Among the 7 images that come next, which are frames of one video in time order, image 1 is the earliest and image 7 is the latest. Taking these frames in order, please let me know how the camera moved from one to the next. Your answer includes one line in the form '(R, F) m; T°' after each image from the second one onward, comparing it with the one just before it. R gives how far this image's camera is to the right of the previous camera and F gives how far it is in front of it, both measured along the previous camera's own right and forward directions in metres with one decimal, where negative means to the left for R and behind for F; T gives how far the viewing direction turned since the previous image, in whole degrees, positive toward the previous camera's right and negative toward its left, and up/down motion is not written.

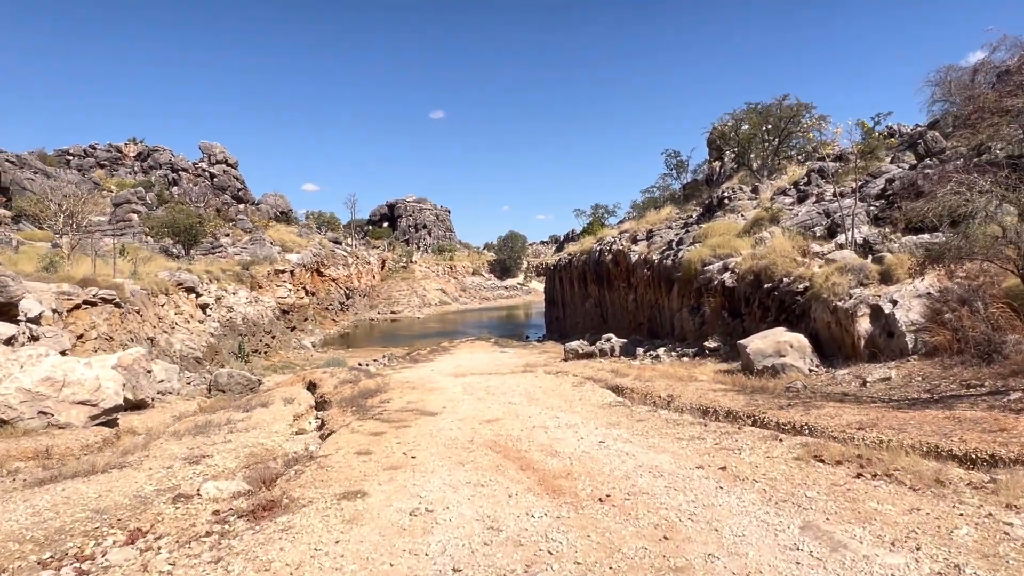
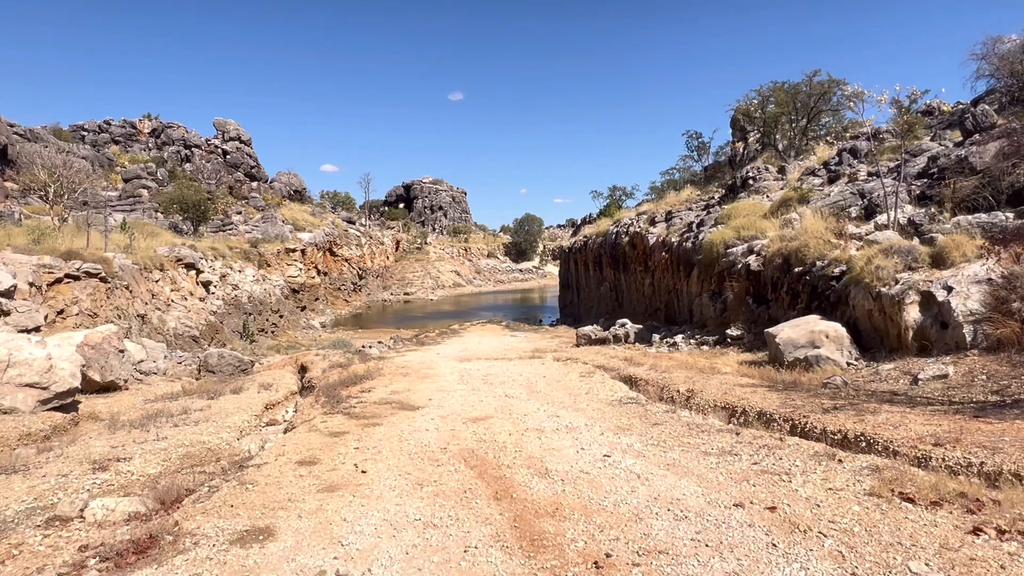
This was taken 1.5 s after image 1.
(+0.3, +1.3) m; -1°
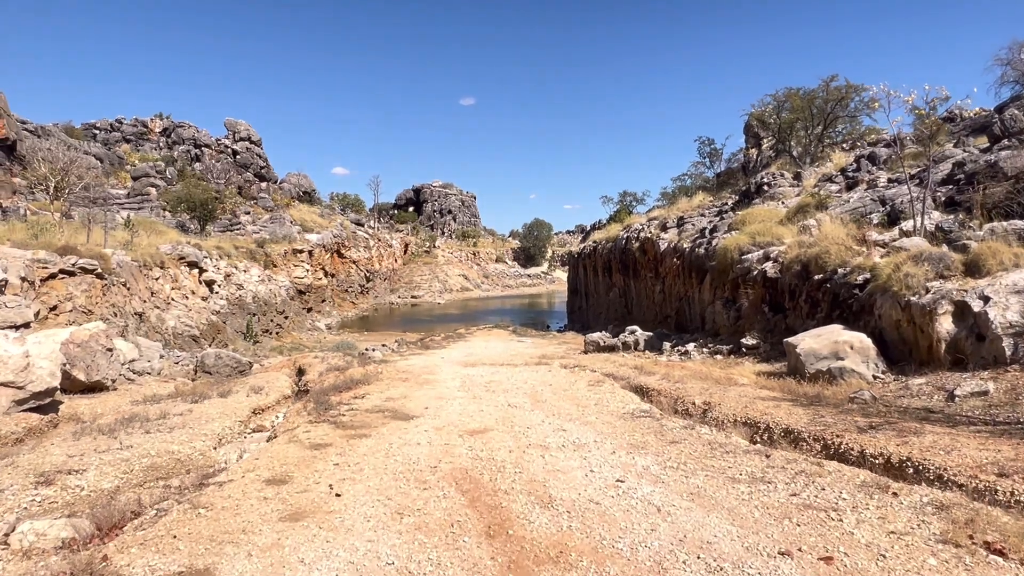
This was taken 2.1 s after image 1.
(0.0, +0.6) m; -1°
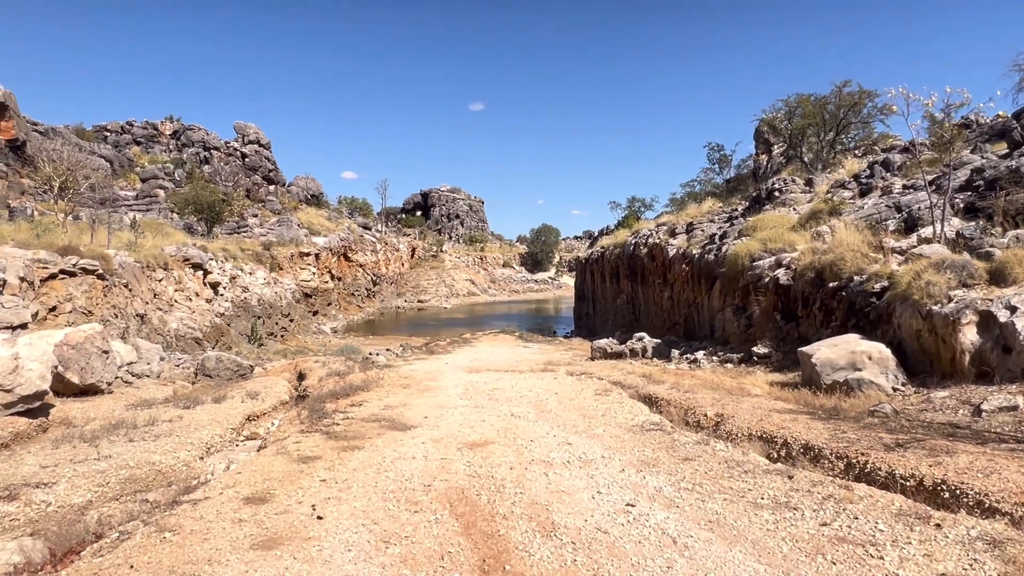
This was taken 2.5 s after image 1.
(0.0, +0.4) m; -1°
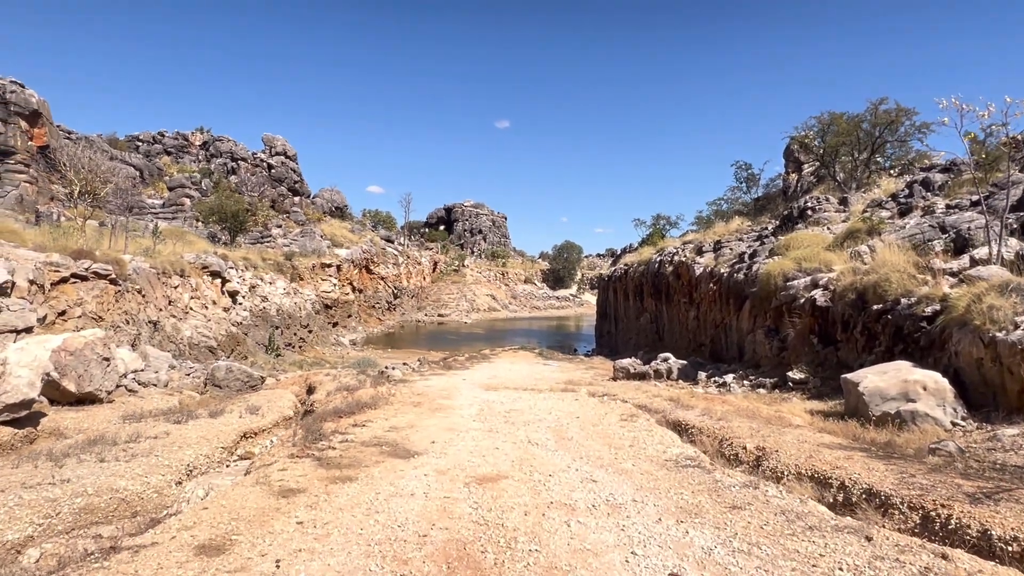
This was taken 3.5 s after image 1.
(0.0, +0.8) m; -2°
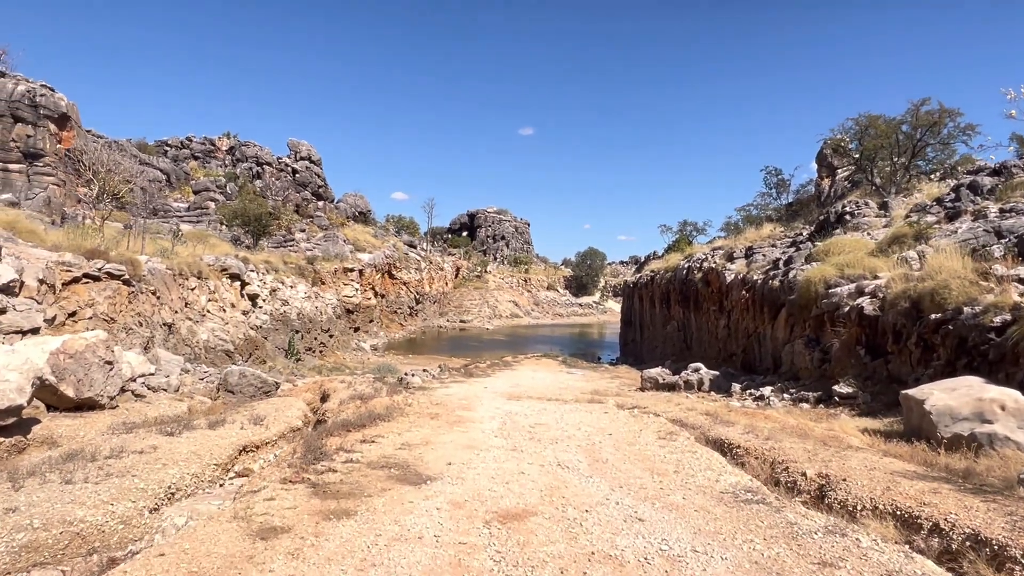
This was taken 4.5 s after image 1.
(-0.1, +0.9) m; -2°
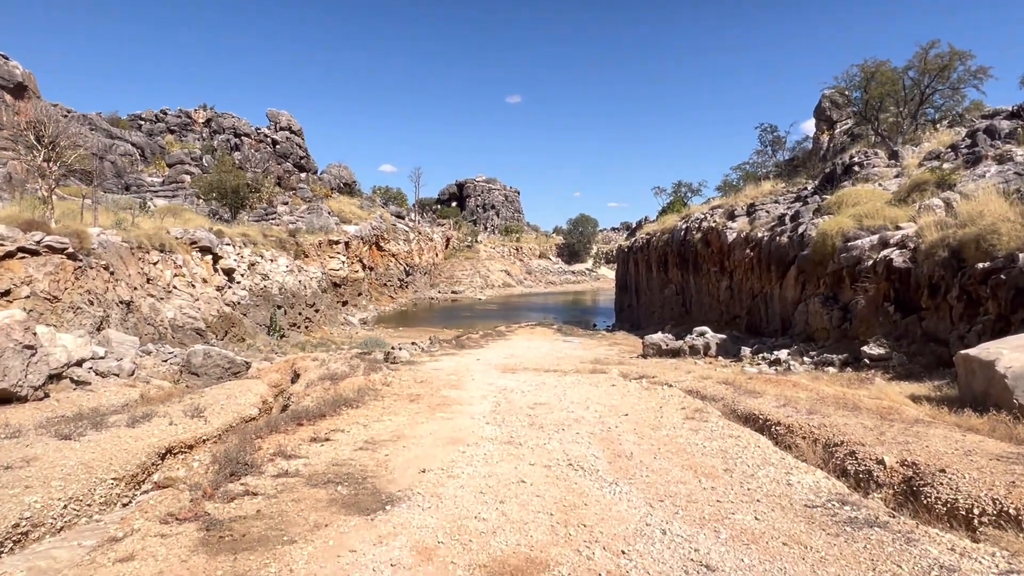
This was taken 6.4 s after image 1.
(0.0, +1.7) m; +1°
